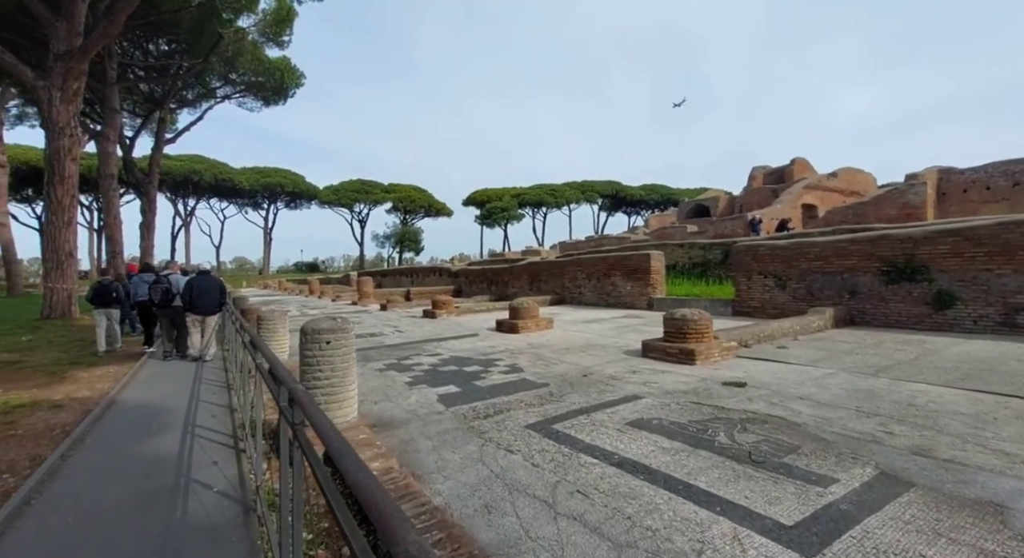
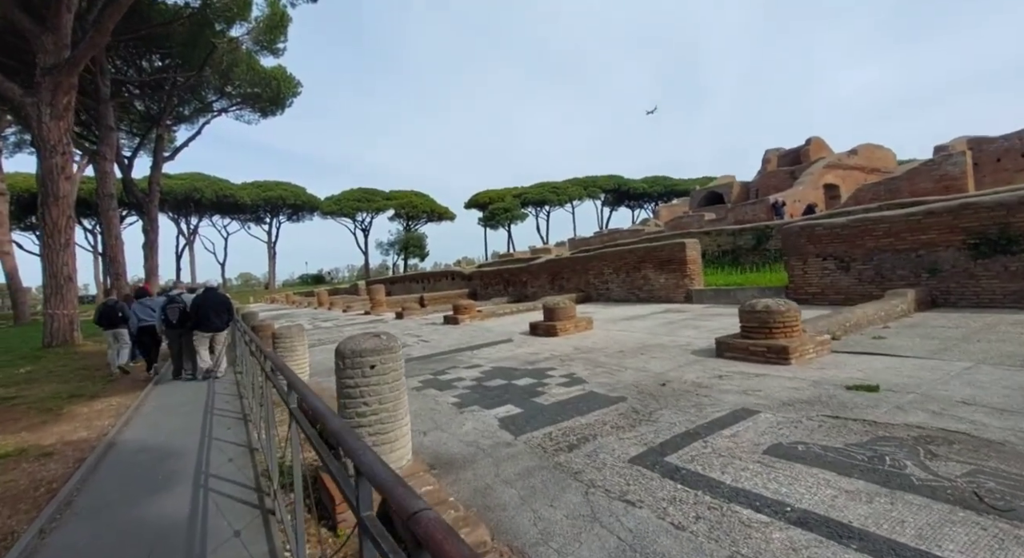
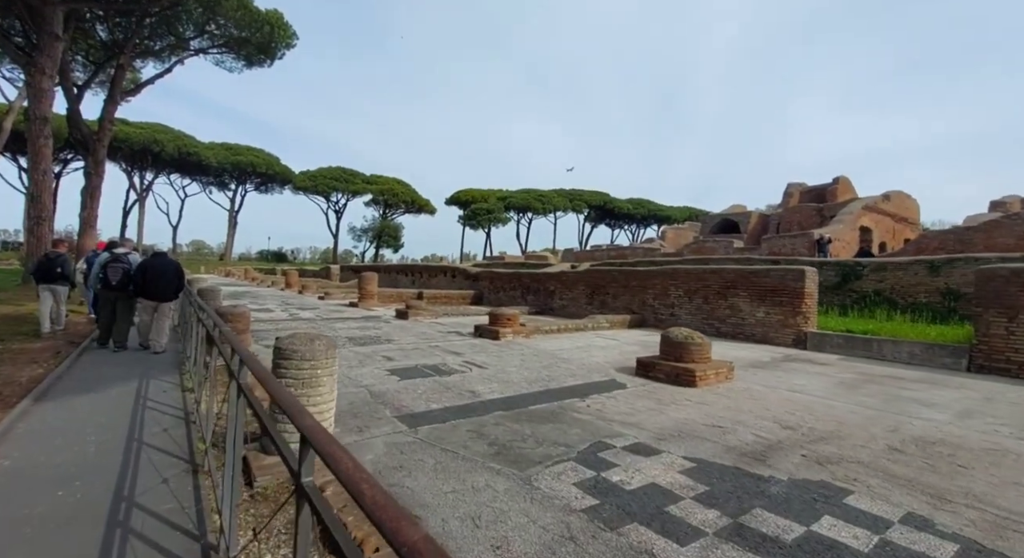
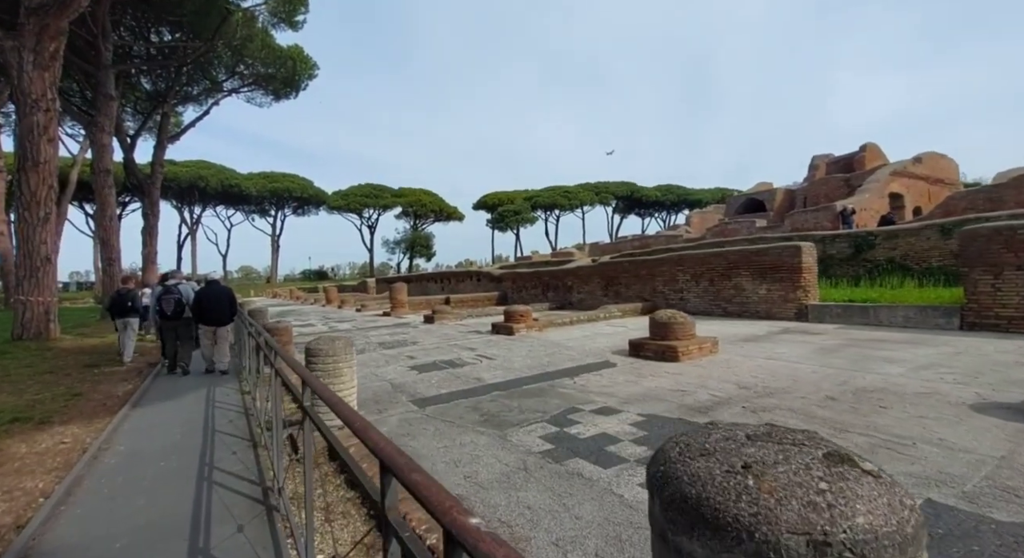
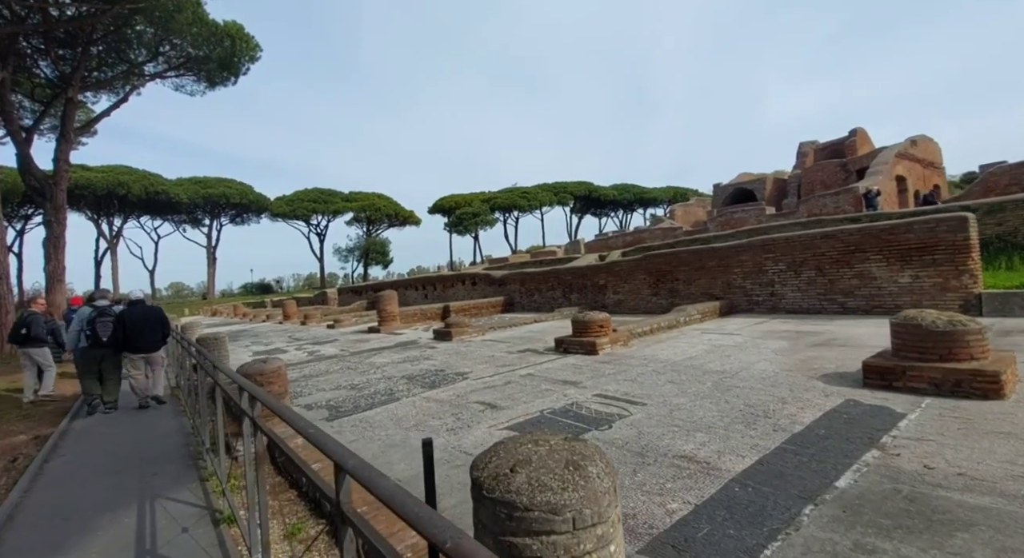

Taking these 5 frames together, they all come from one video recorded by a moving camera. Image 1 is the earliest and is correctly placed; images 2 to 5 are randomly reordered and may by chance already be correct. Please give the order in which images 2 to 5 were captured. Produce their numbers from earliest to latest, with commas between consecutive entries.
2, 4, 3, 5
